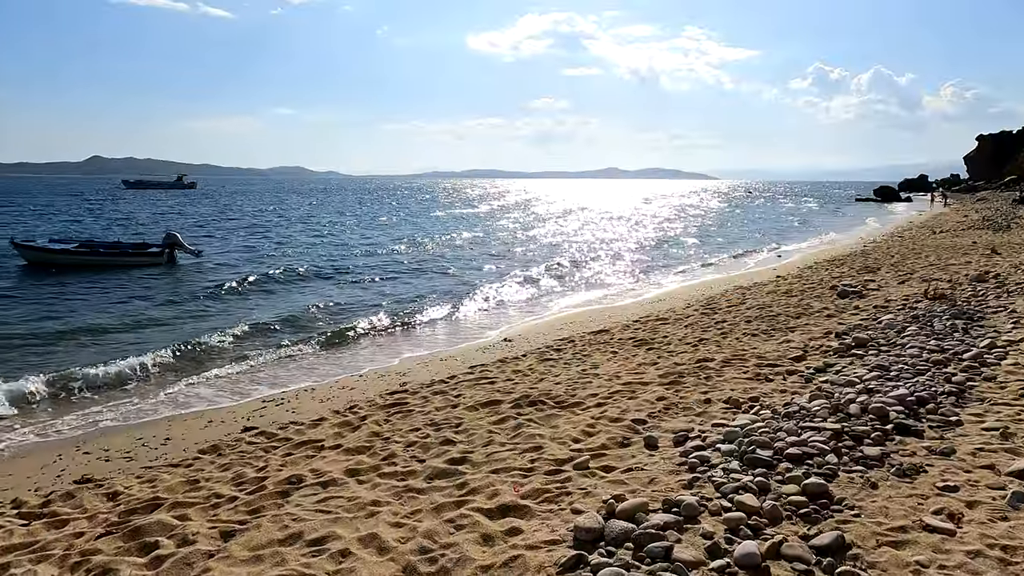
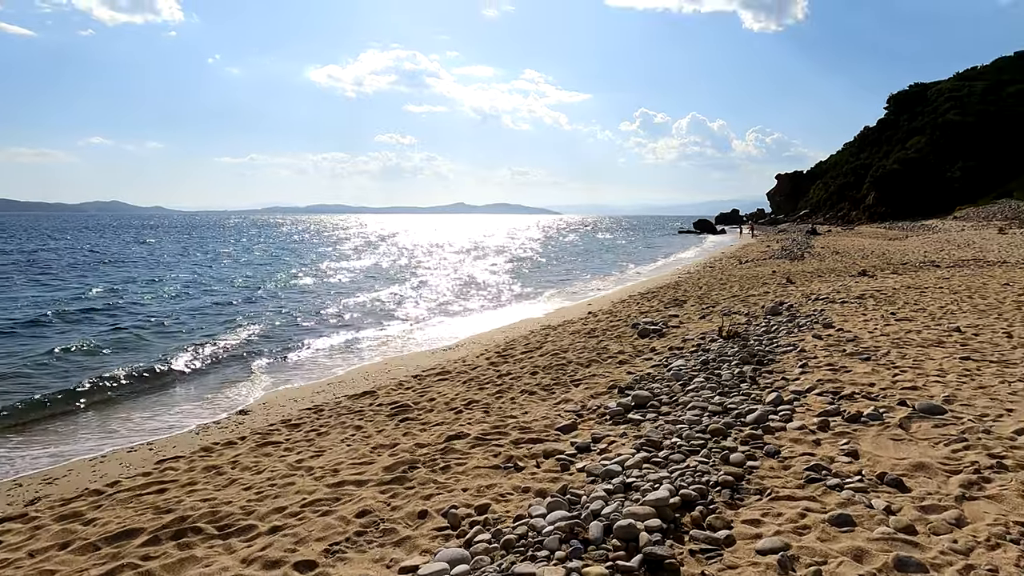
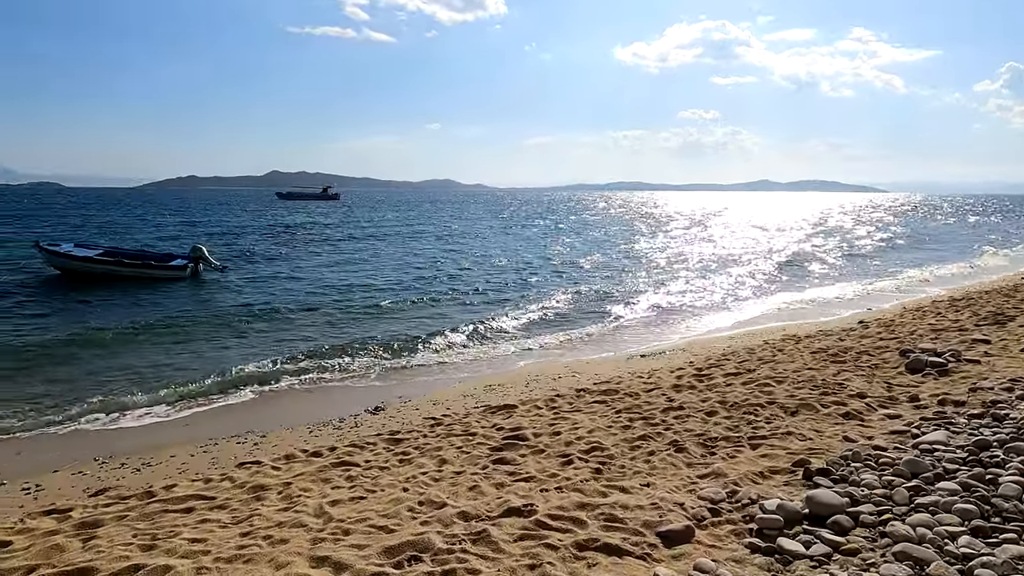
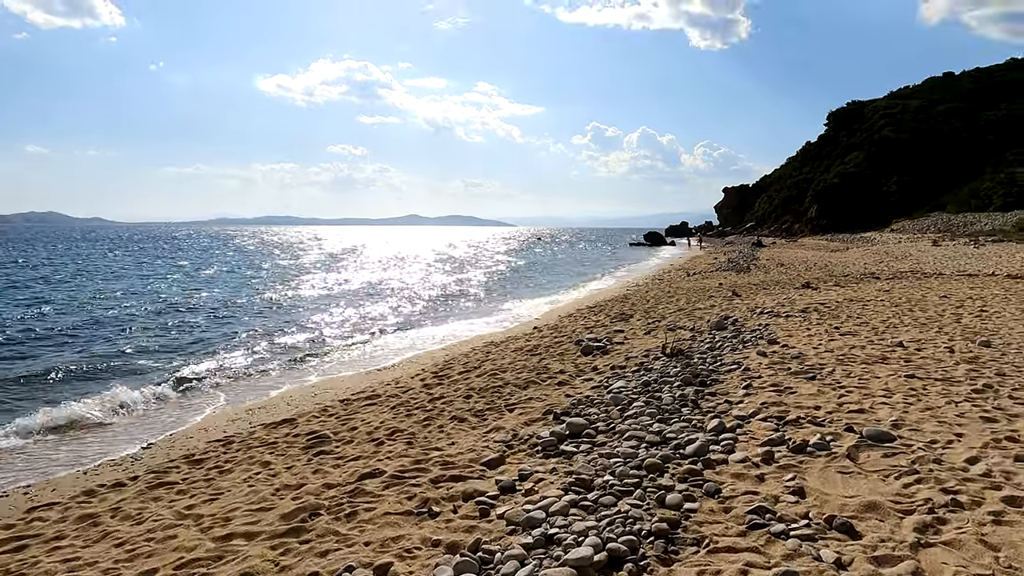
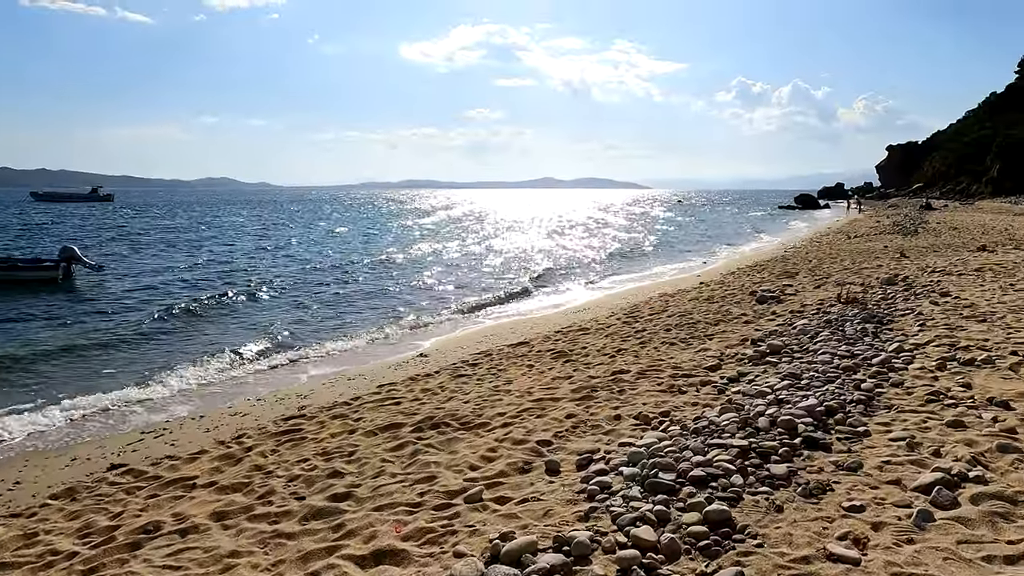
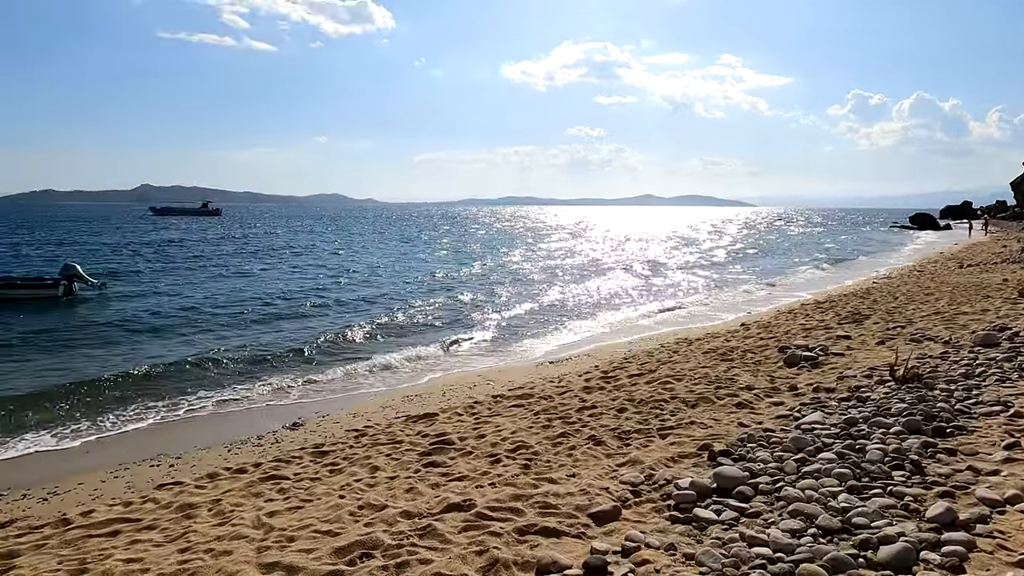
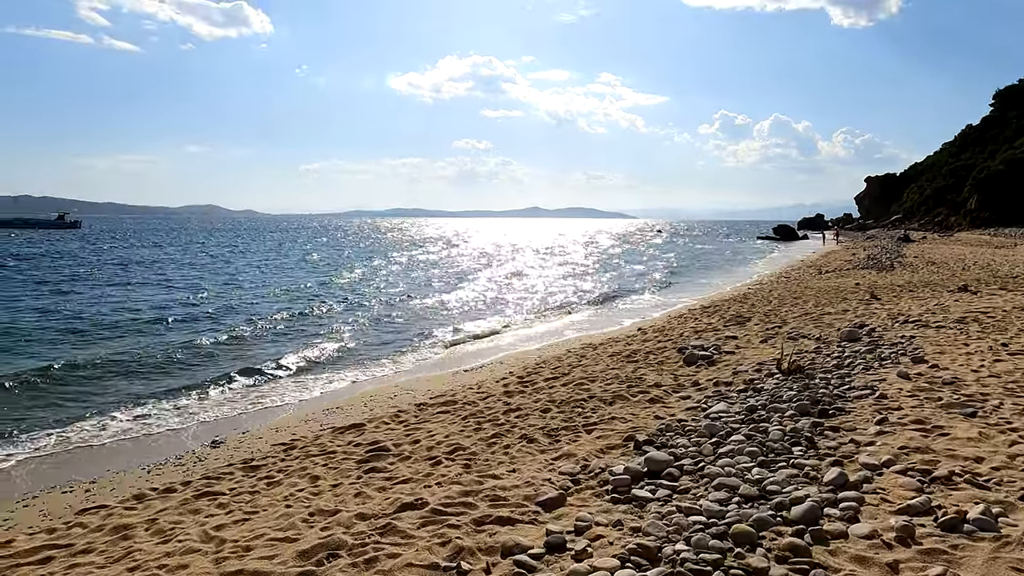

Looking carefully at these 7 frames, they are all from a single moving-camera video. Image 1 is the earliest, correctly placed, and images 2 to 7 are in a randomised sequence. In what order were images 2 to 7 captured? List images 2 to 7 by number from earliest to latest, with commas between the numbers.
5, 2, 4, 7, 6, 3
